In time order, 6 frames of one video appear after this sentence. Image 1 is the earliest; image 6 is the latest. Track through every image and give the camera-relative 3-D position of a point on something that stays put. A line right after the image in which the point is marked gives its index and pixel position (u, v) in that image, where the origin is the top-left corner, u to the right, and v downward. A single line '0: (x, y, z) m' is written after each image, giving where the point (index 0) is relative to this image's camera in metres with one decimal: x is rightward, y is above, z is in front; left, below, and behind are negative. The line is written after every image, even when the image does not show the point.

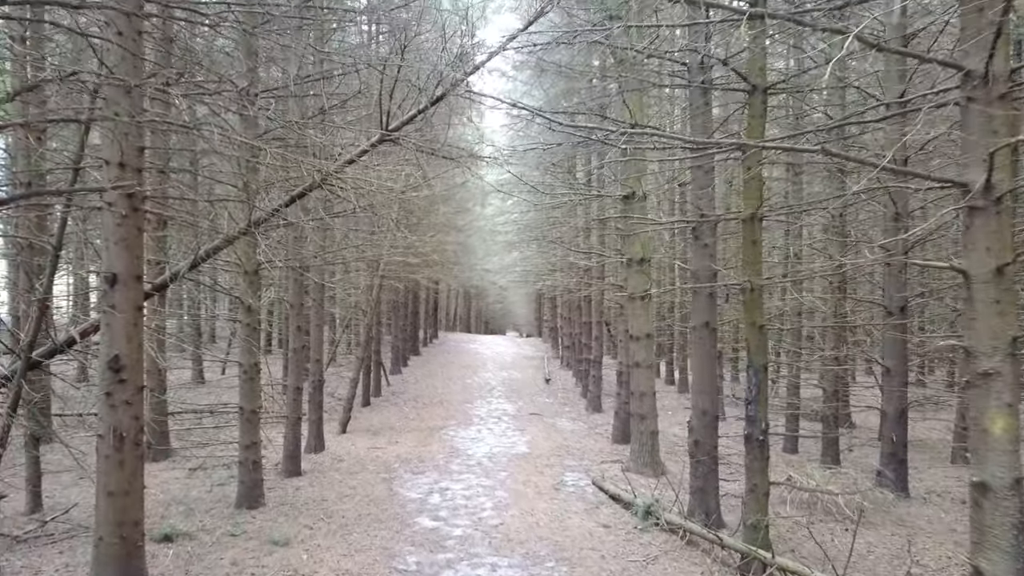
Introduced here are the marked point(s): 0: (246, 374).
0: (-3.2, -1.0, +7.1) m
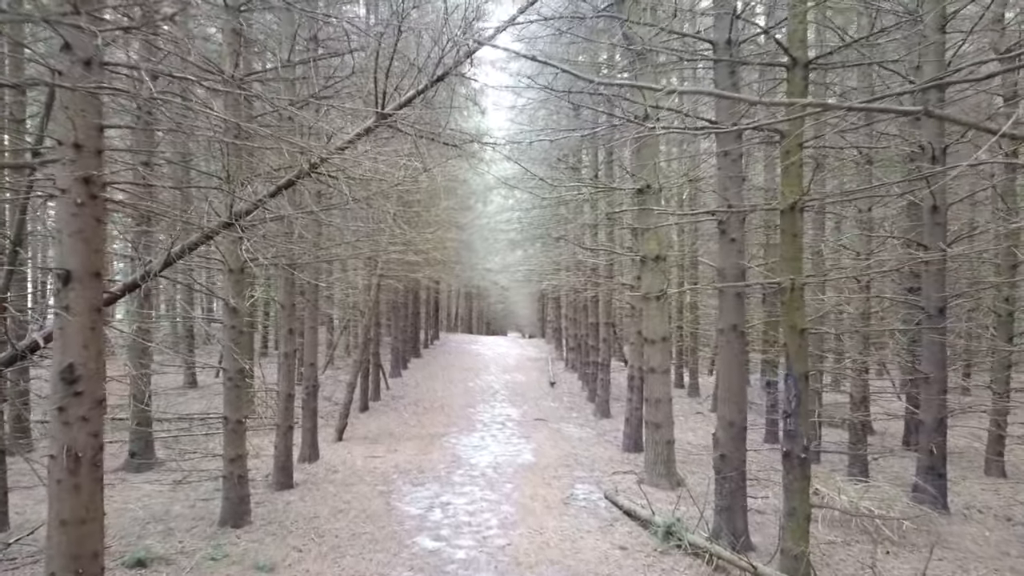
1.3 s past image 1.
0: (-3.1, -1.0, +6.5) m
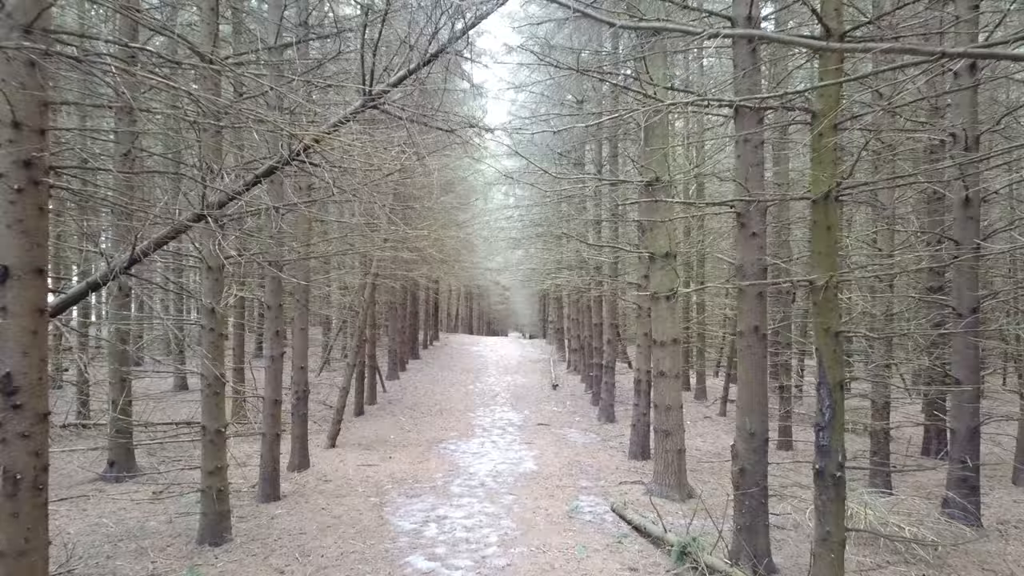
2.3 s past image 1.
0: (-3.1, -1.0, +6.1) m
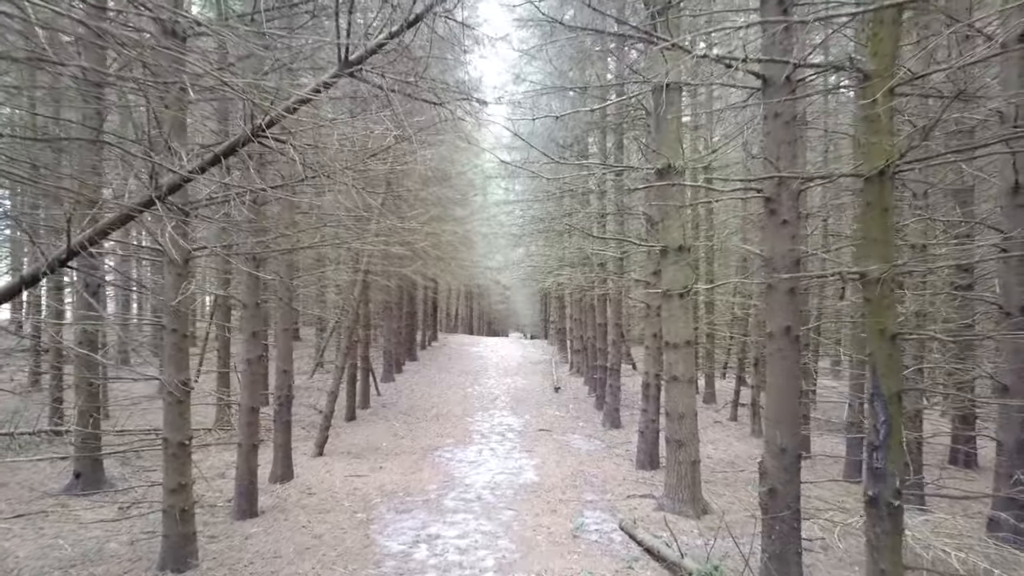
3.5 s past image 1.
0: (-3.1, -1.0, +5.4) m
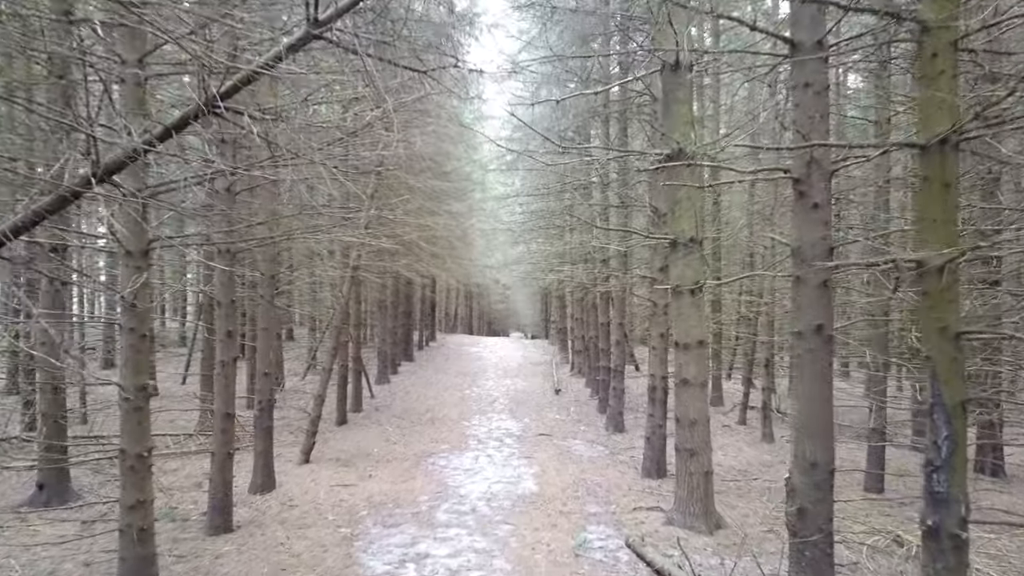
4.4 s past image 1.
0: (-3.1, -0.9, +4.9) m
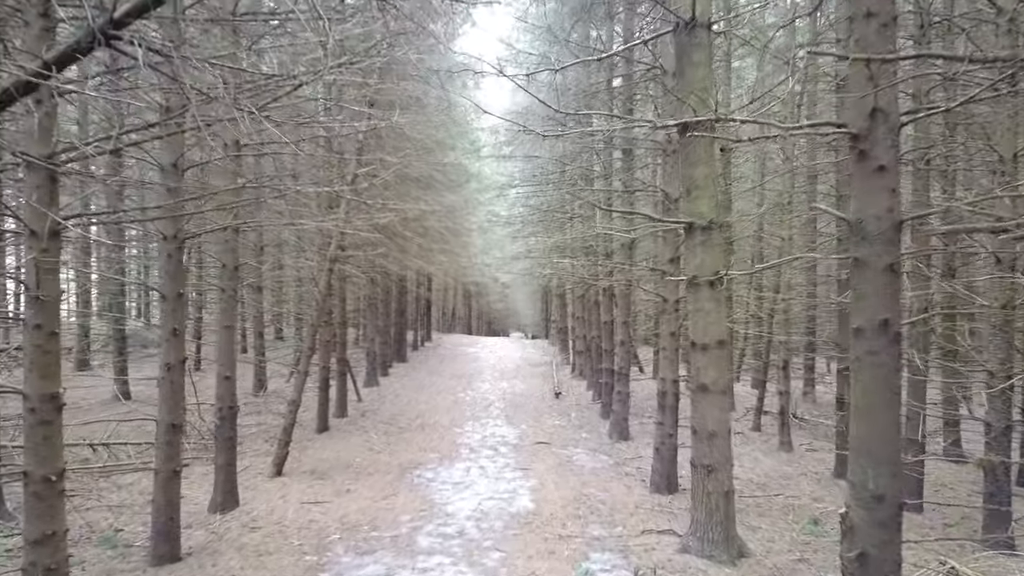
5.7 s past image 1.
0: (-3.2, -0.9, +4.0) m
